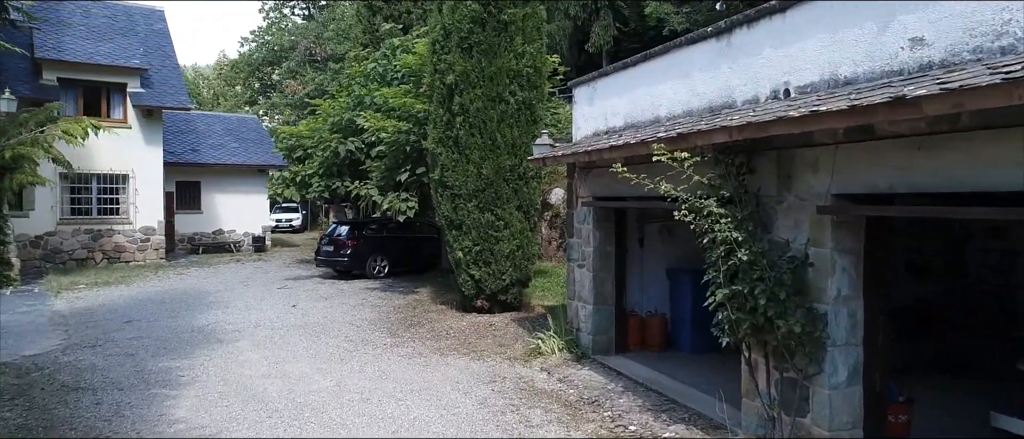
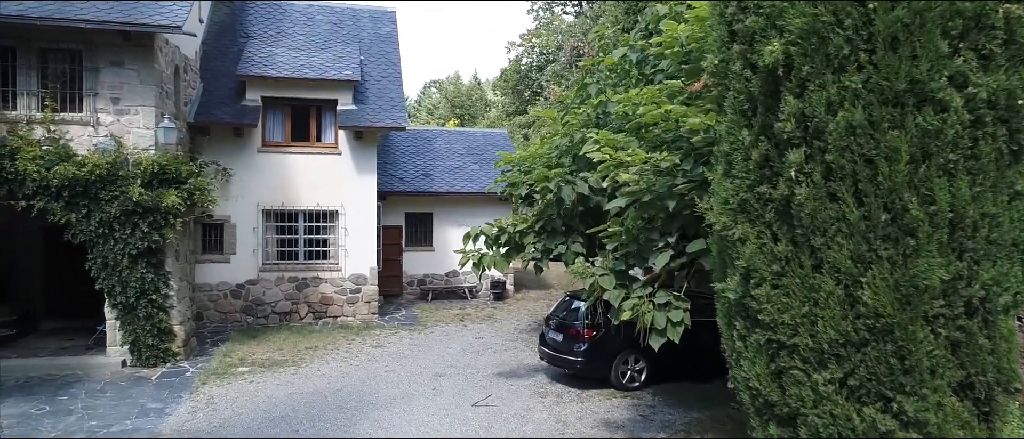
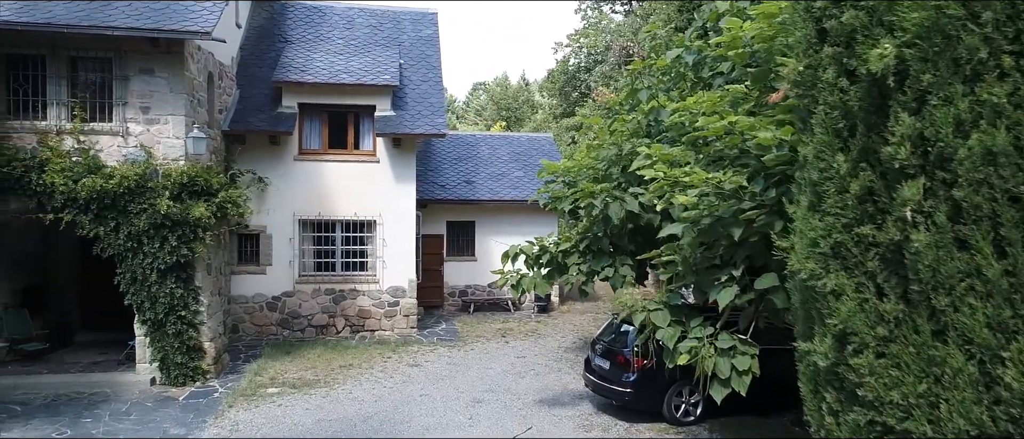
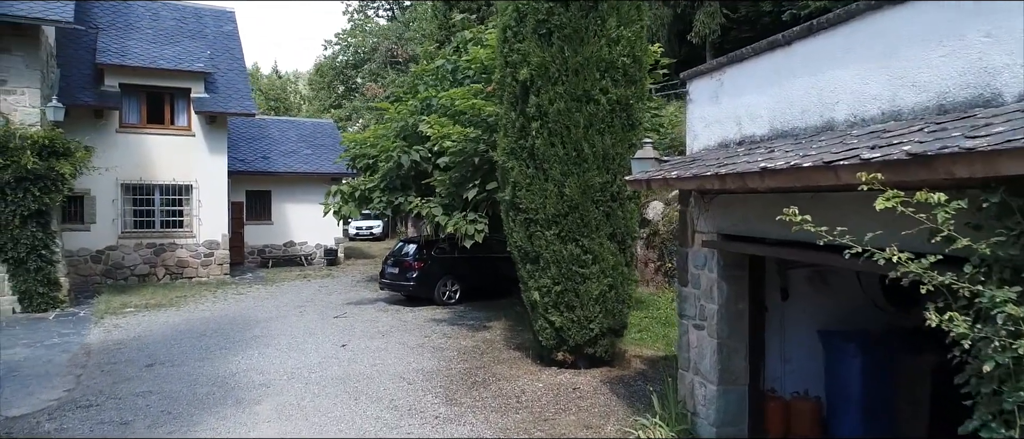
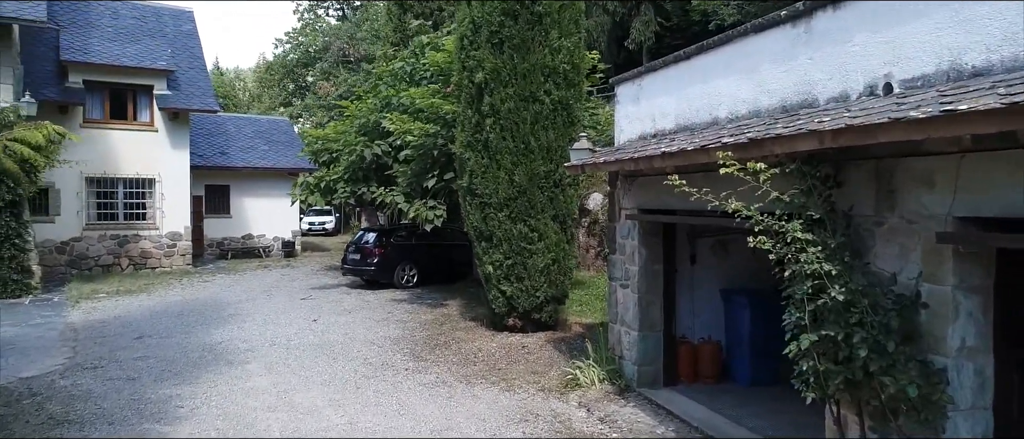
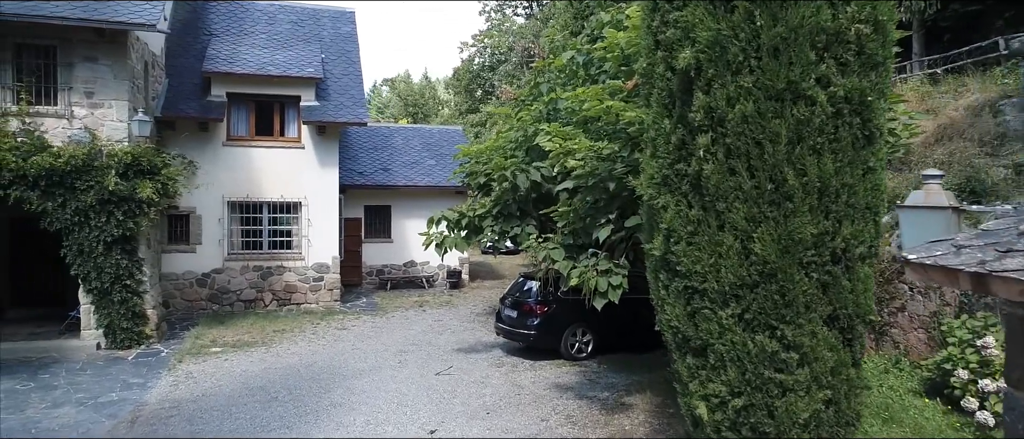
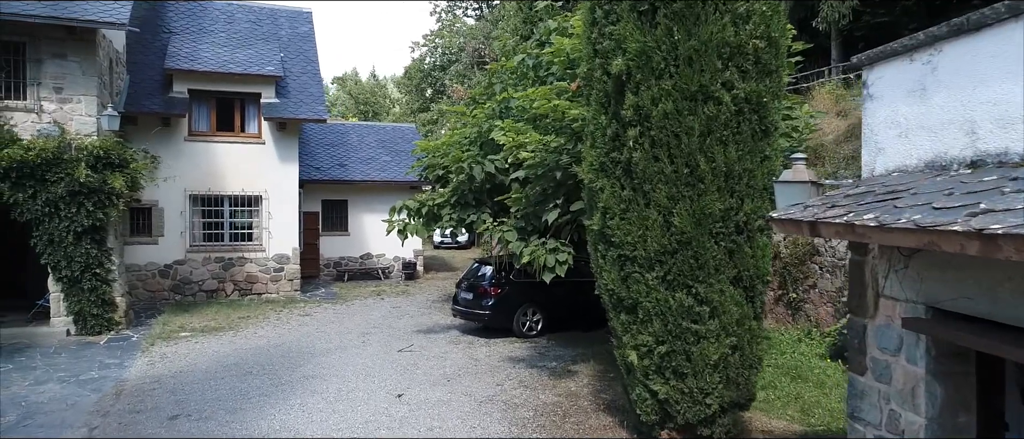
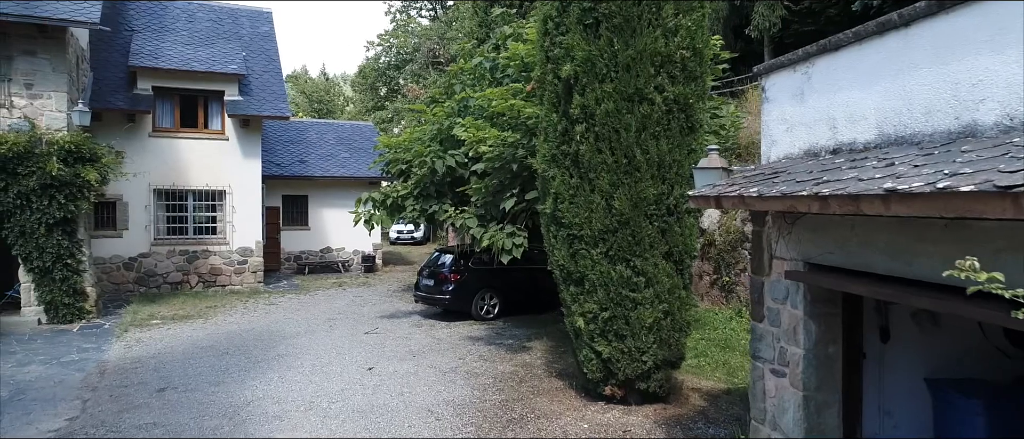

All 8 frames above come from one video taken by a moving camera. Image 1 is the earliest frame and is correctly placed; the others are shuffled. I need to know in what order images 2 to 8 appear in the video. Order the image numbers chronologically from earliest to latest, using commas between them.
5, 4, 8, 7, 6, 2, 3
